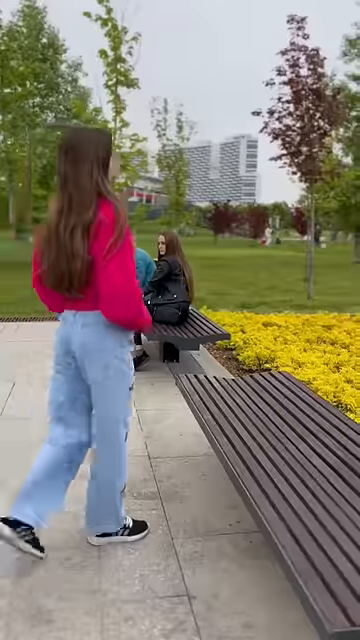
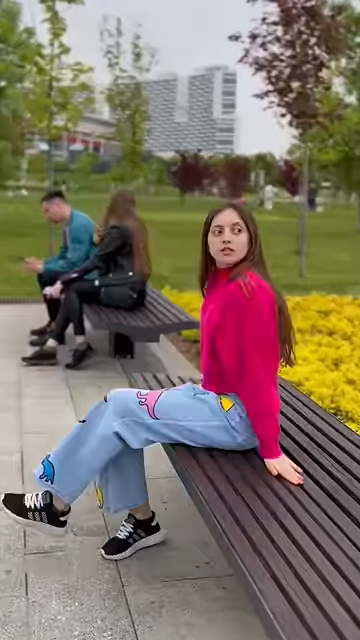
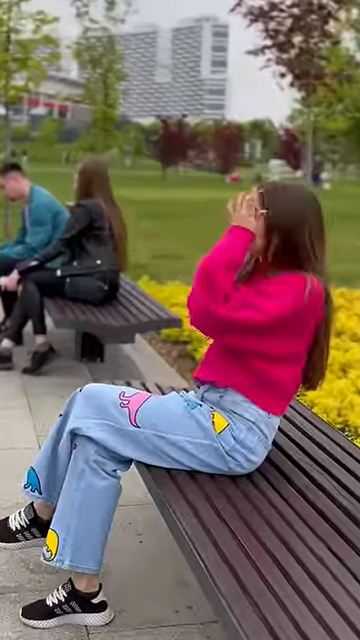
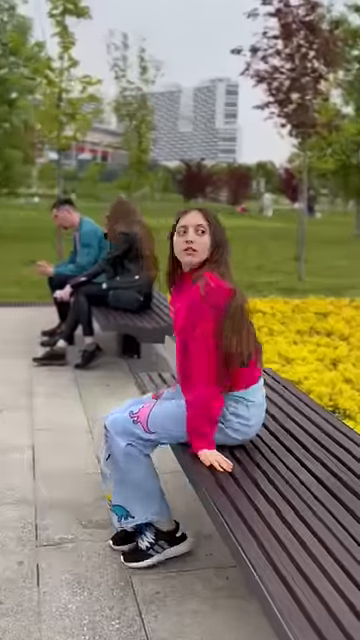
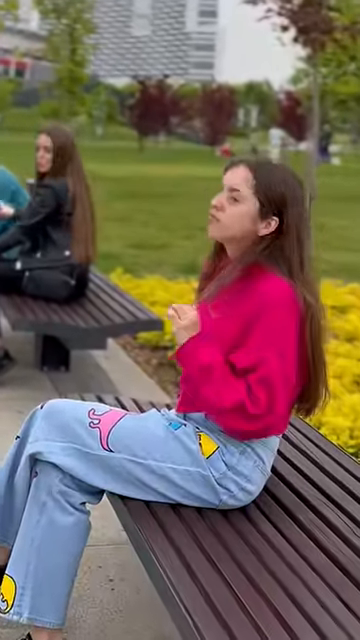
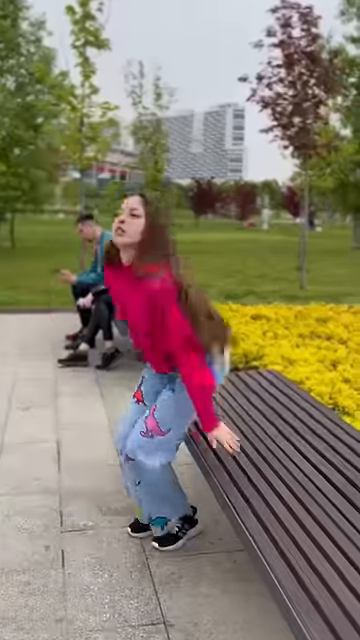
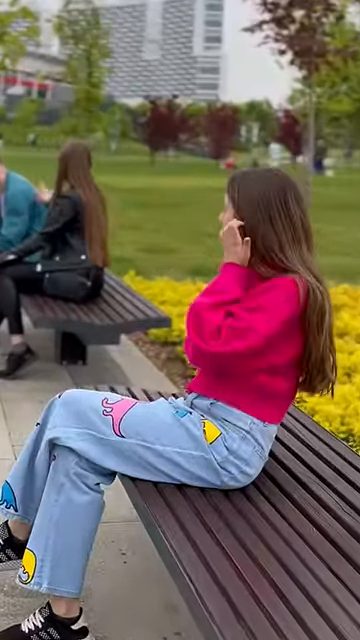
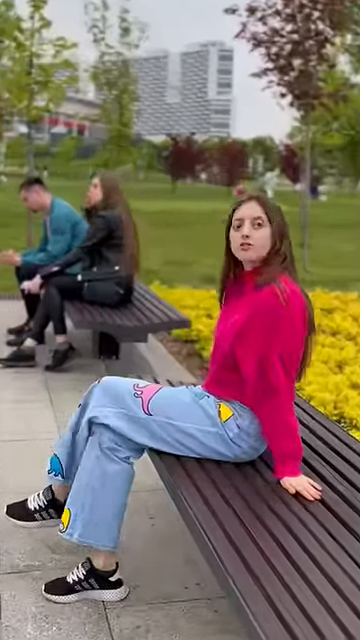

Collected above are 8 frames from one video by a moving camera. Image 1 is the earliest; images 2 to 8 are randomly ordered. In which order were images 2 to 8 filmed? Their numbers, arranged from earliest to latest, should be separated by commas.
6, 4, 2, 8, 3, 7, 5
